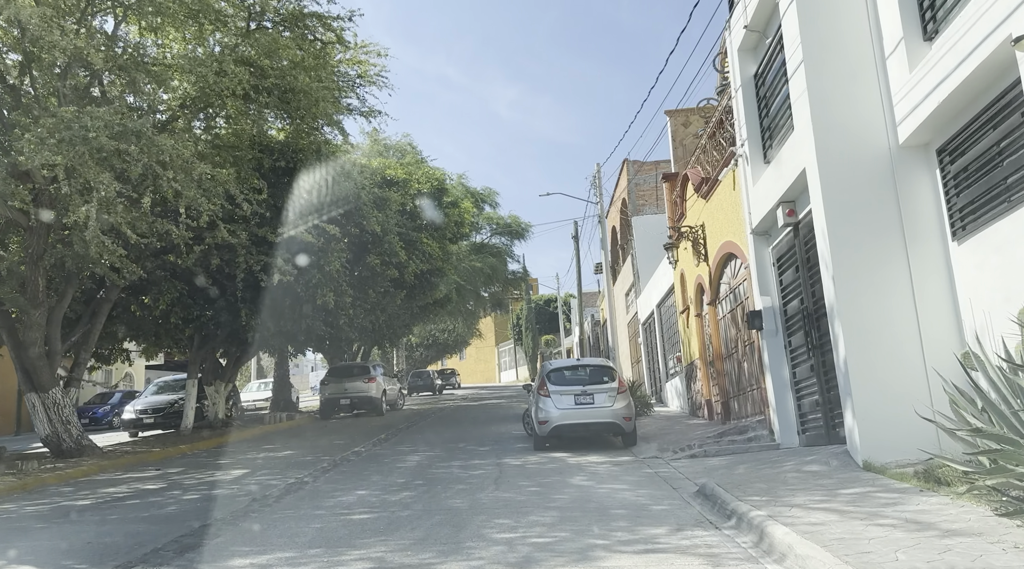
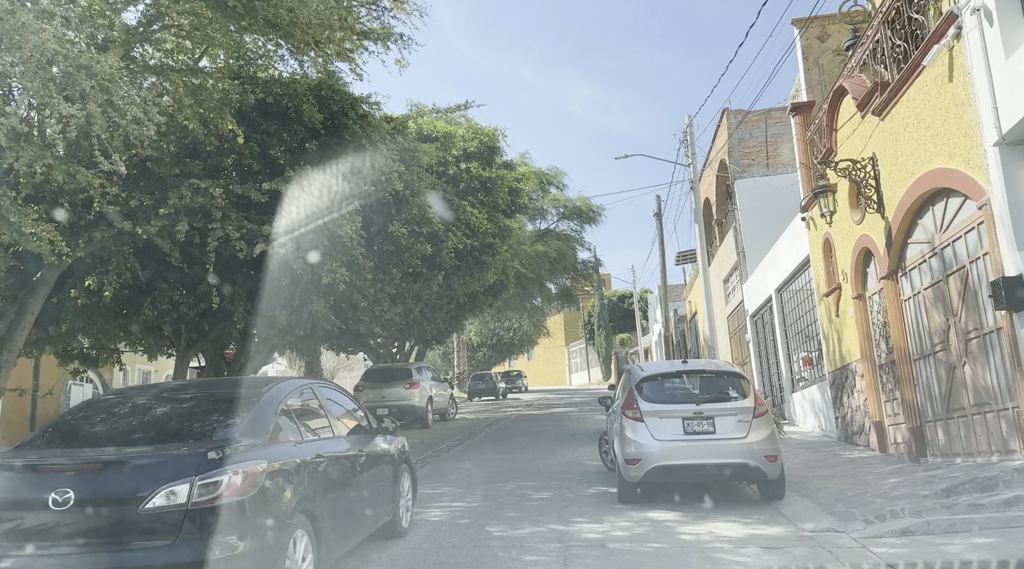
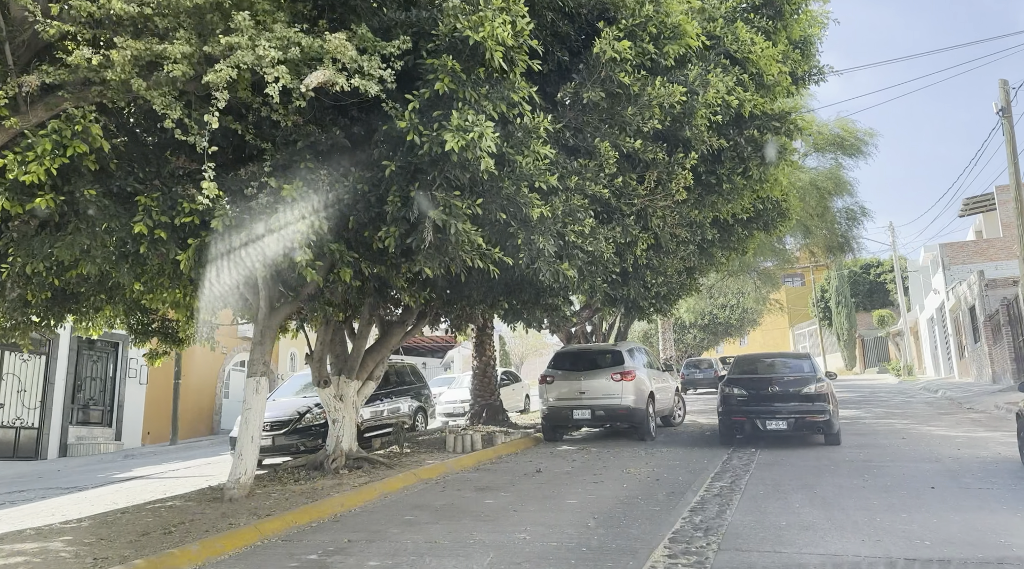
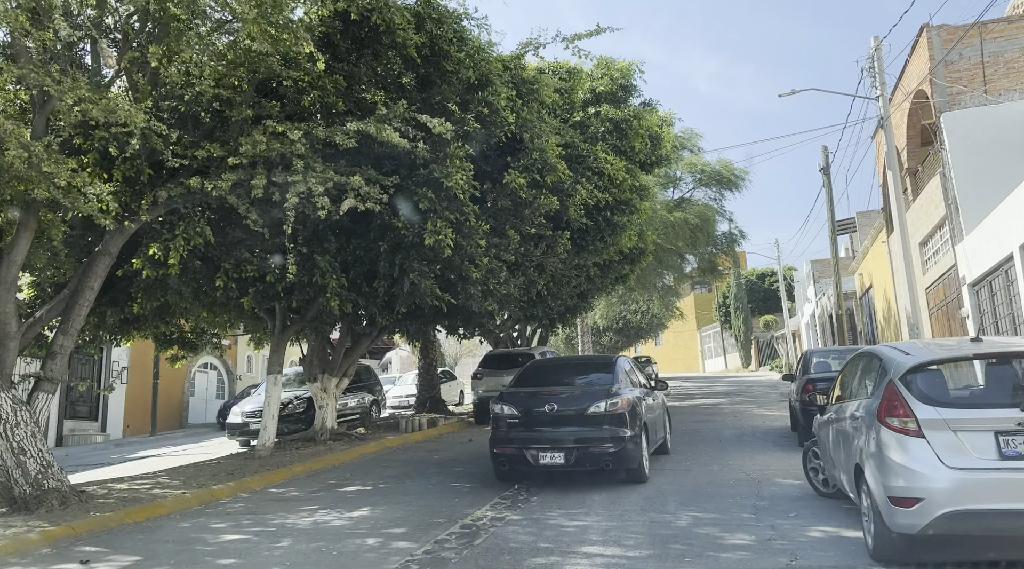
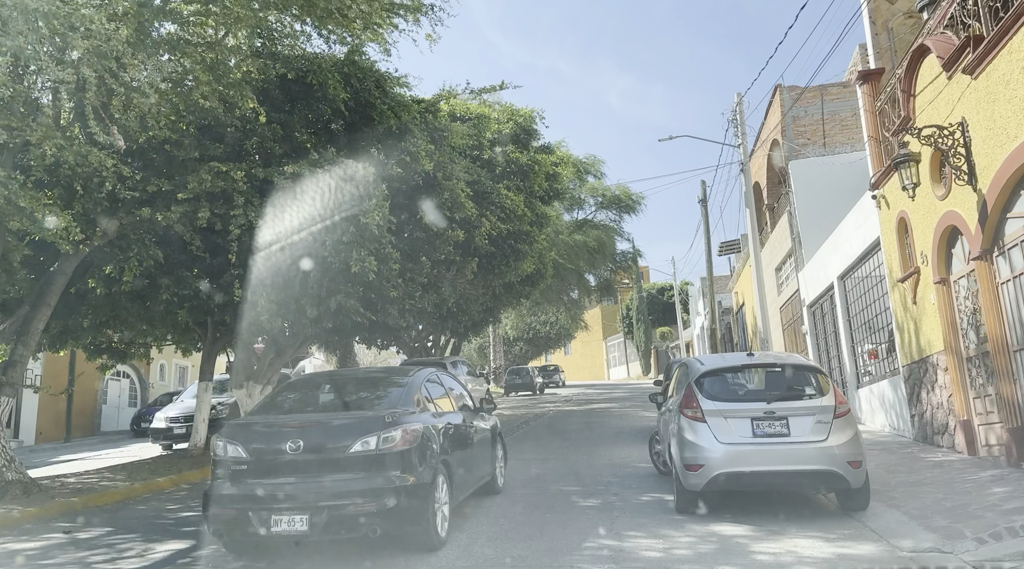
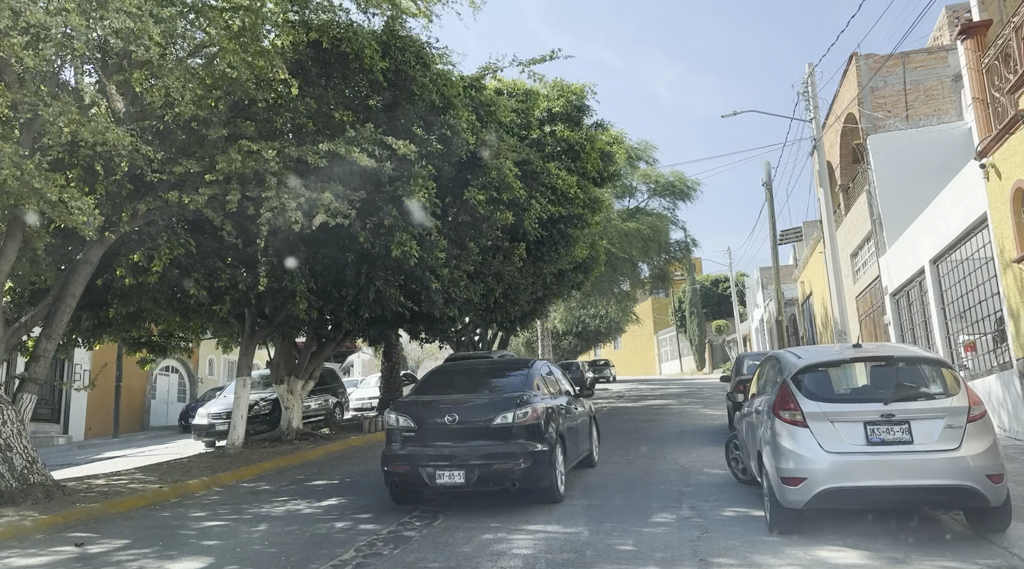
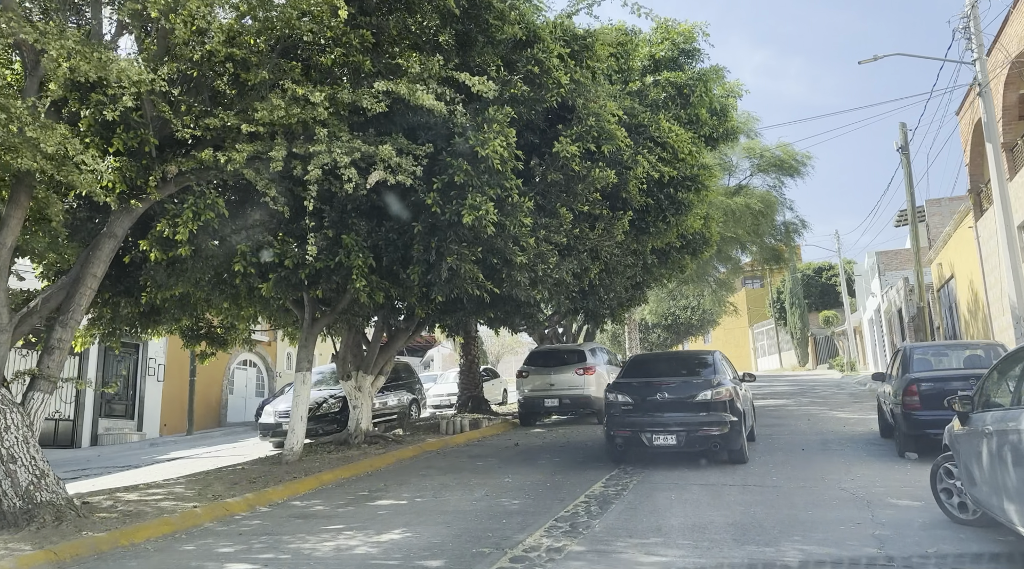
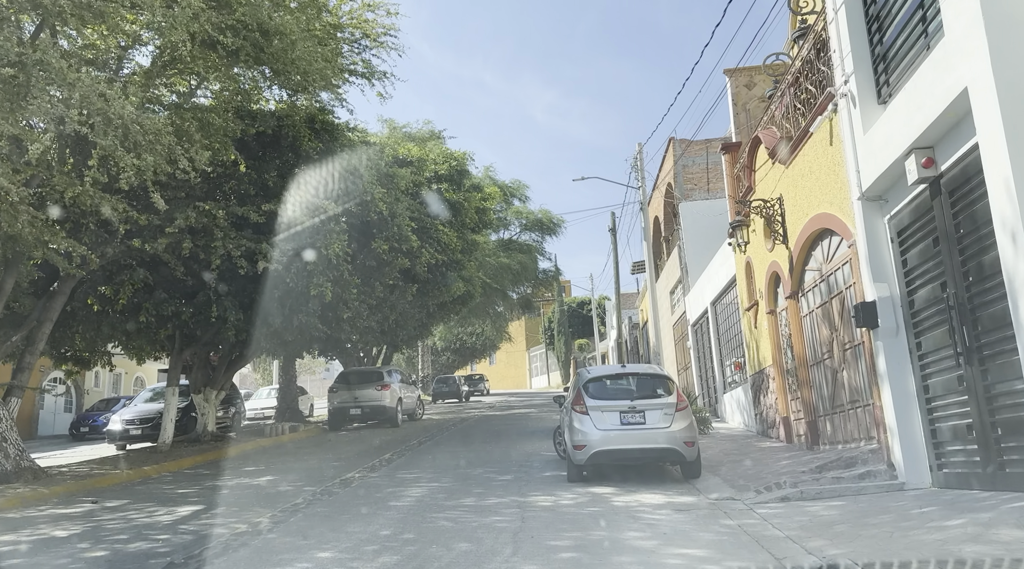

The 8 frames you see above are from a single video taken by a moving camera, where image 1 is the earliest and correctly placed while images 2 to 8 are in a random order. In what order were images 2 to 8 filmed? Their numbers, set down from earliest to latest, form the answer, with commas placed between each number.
8, 2, 5, 6, 4, 7, 3
